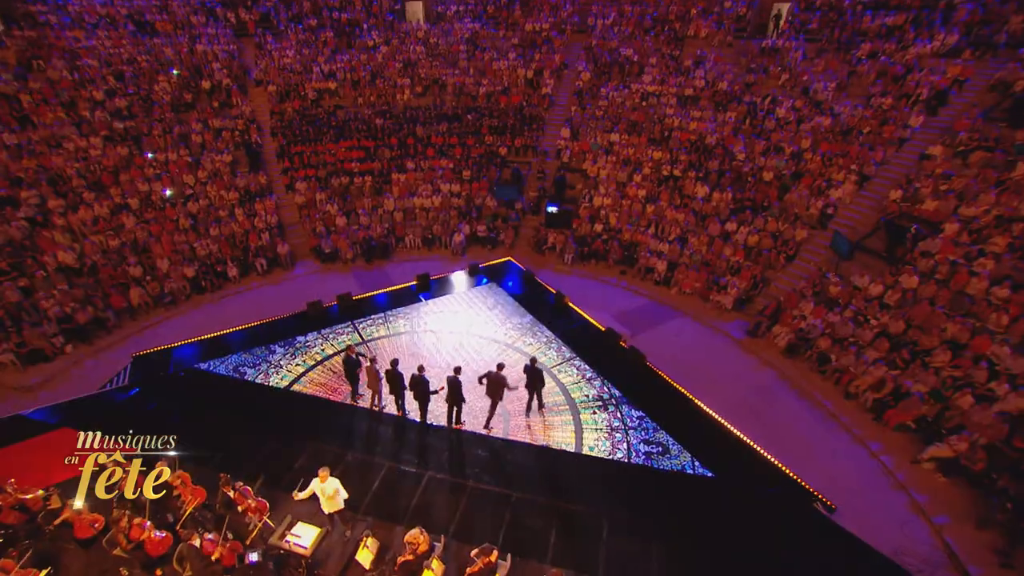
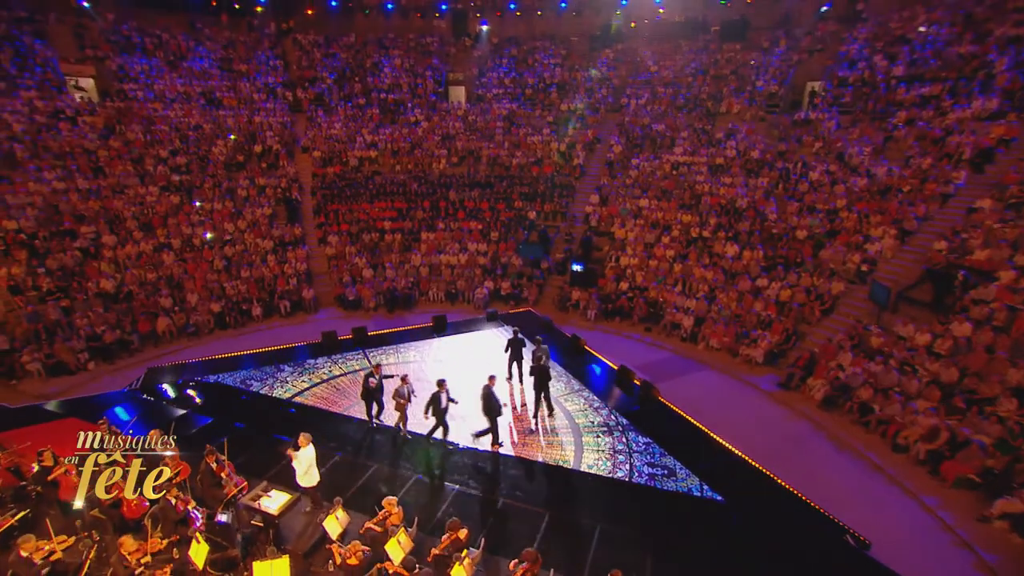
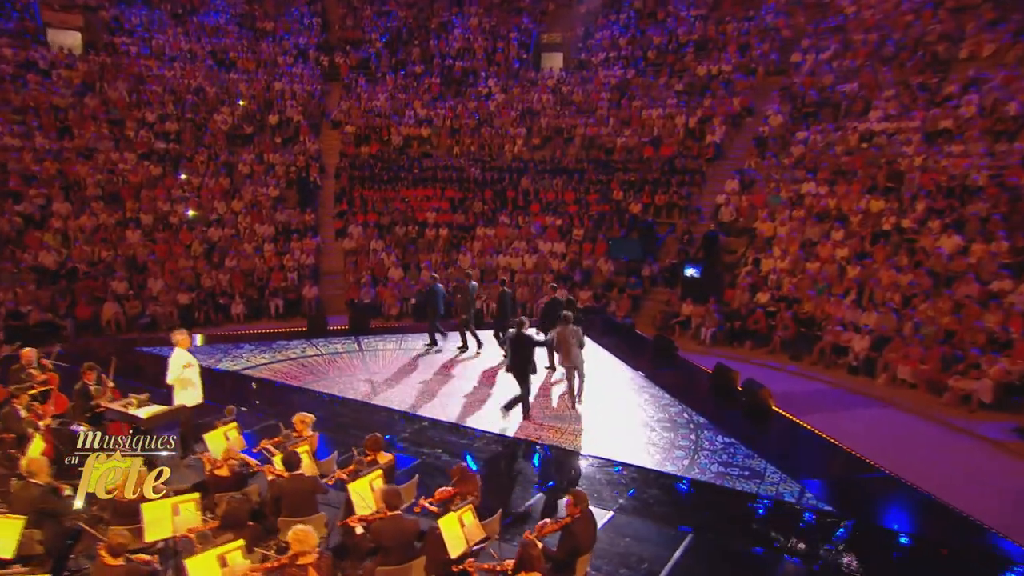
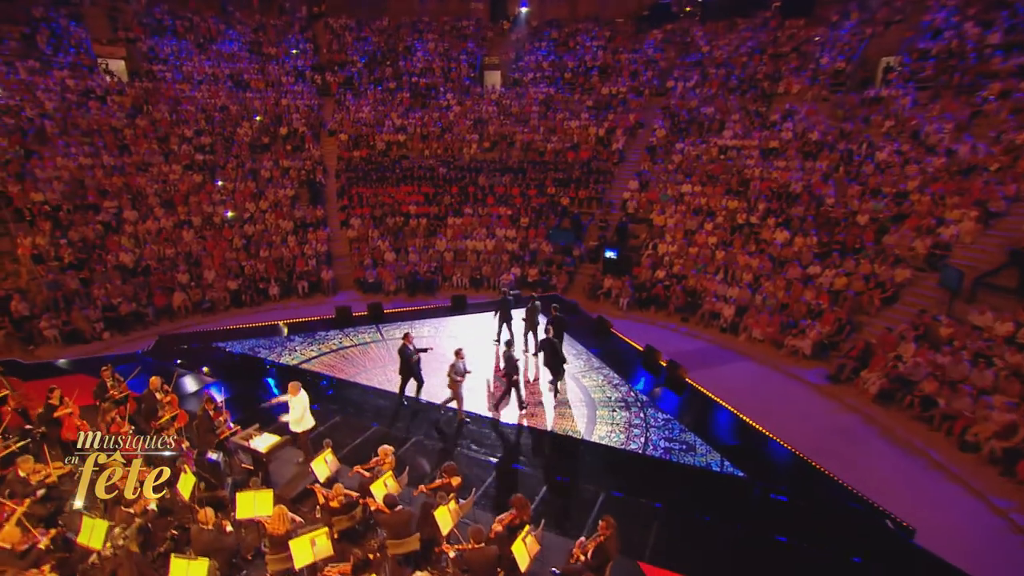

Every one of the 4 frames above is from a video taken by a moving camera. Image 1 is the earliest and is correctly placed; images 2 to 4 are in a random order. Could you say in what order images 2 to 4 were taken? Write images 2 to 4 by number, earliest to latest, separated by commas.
2, 4, 3
